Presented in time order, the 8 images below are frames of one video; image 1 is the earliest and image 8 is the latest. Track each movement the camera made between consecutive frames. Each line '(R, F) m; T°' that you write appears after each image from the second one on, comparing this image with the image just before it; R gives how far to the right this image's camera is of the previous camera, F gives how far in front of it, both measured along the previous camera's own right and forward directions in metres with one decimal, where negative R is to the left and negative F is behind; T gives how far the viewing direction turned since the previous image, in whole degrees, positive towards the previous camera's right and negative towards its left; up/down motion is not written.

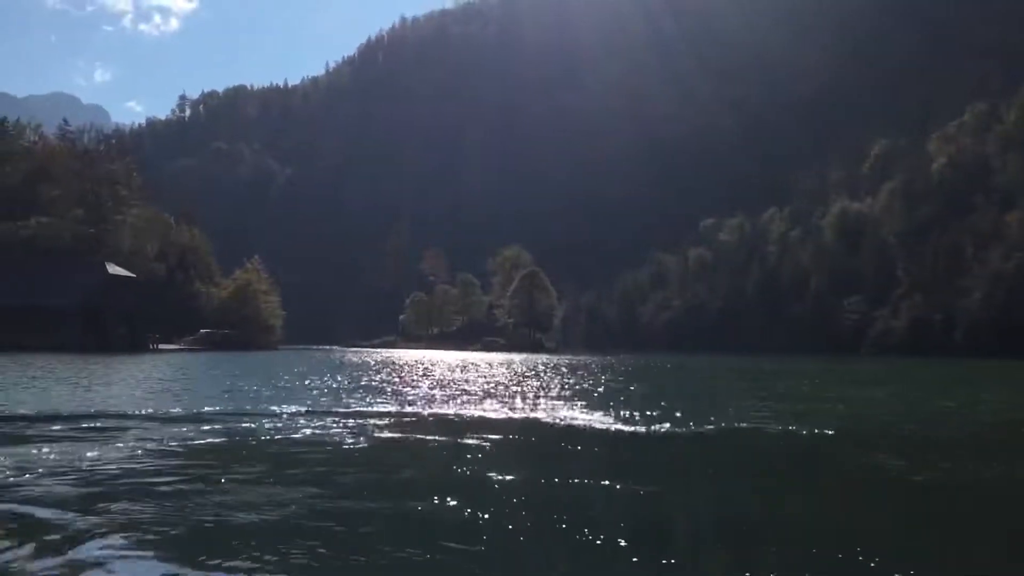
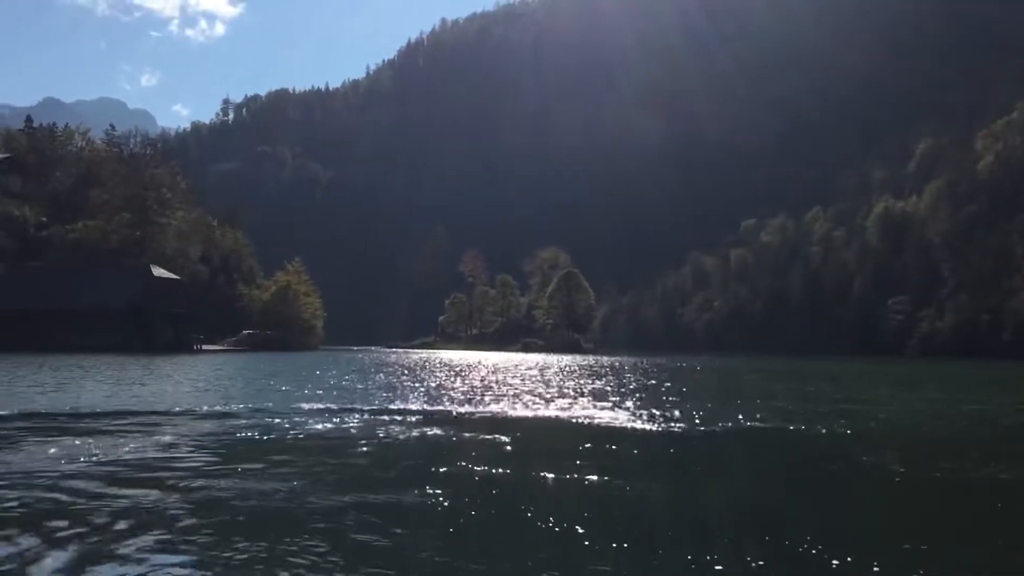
(+0.2, -0.2) m; -2°
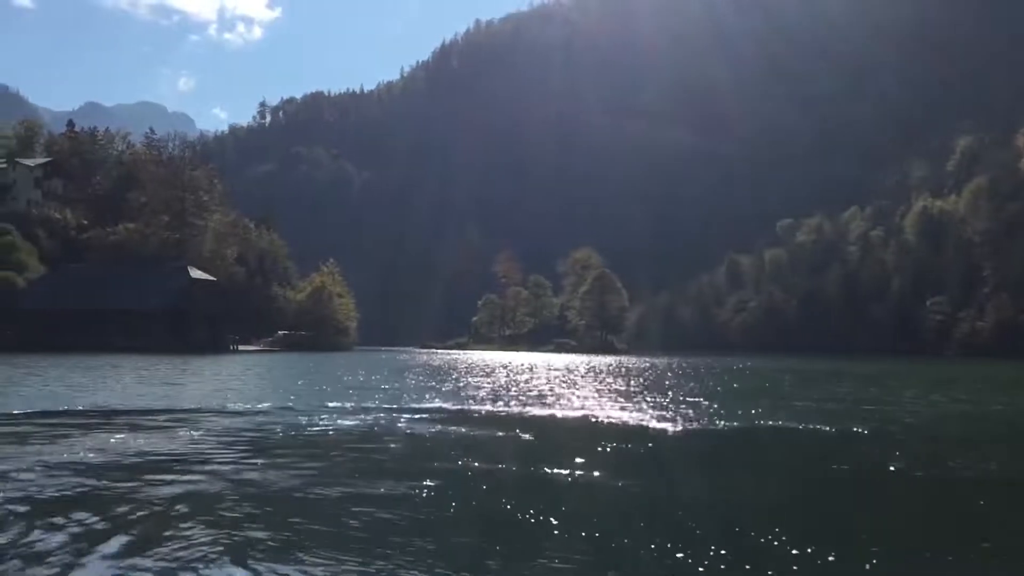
(+0.2, -0.3) m; -2°
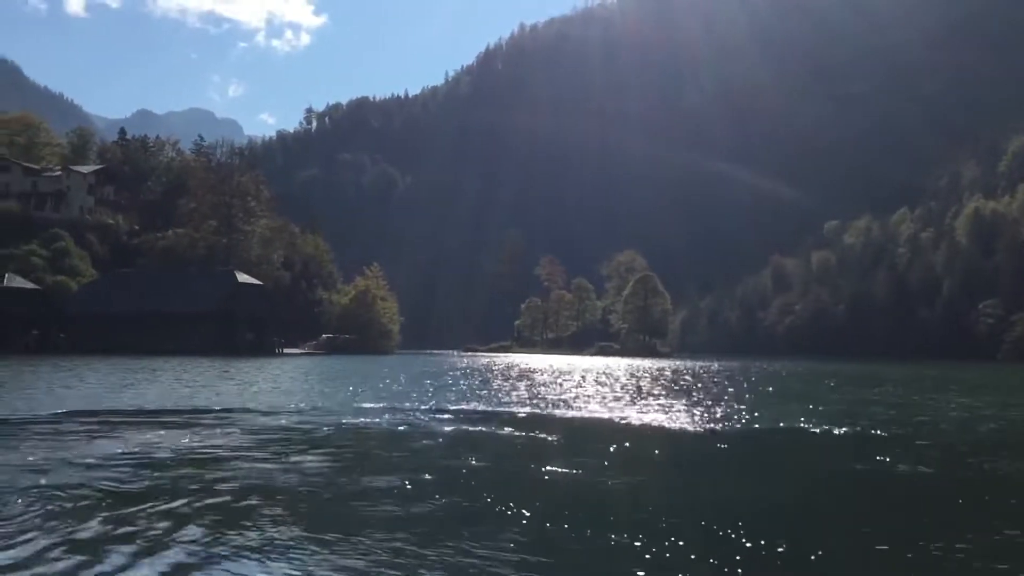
(+0.3, -0.3) m; -3°
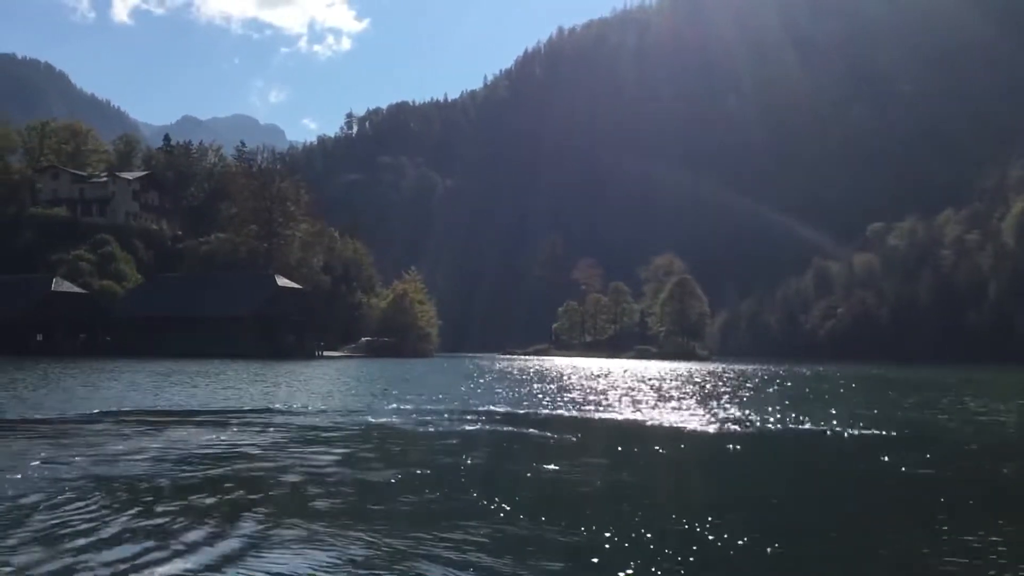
(+0.3, -0.4) m; -2°
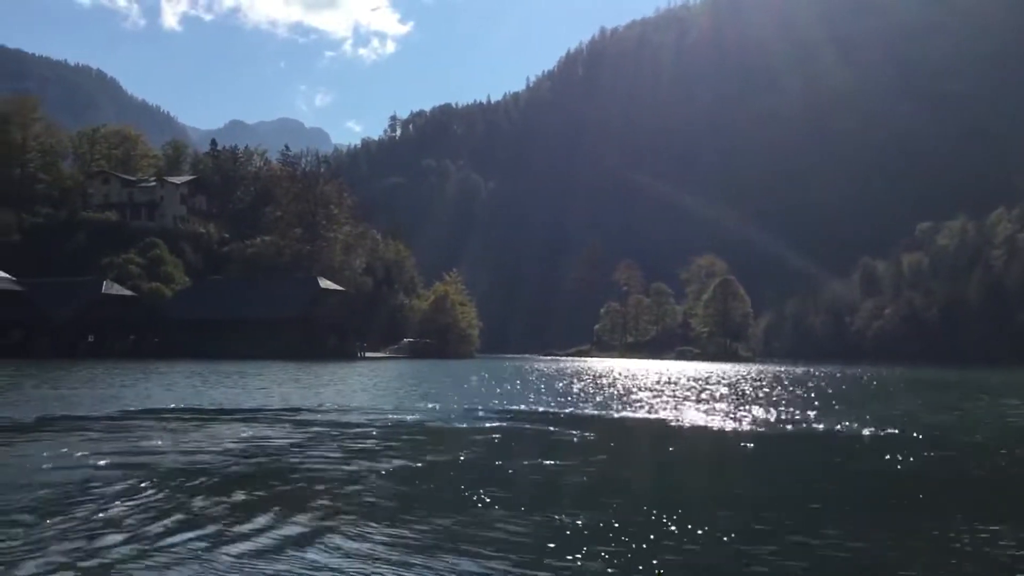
(+0.3, -0.3) m; -3°
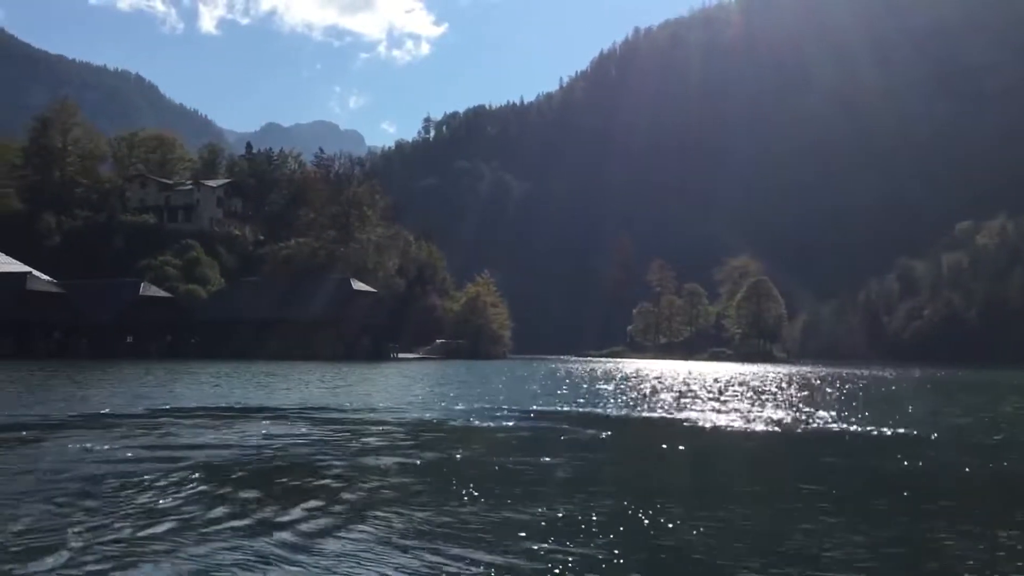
(+0.2, -0.1) m; -2°
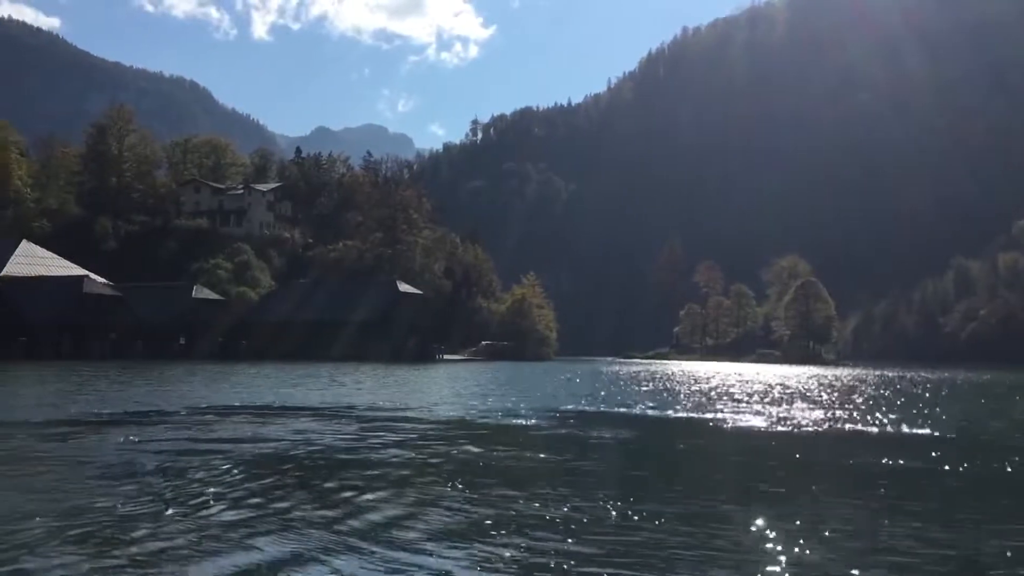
(+0.3, -0.4) m; -3°
